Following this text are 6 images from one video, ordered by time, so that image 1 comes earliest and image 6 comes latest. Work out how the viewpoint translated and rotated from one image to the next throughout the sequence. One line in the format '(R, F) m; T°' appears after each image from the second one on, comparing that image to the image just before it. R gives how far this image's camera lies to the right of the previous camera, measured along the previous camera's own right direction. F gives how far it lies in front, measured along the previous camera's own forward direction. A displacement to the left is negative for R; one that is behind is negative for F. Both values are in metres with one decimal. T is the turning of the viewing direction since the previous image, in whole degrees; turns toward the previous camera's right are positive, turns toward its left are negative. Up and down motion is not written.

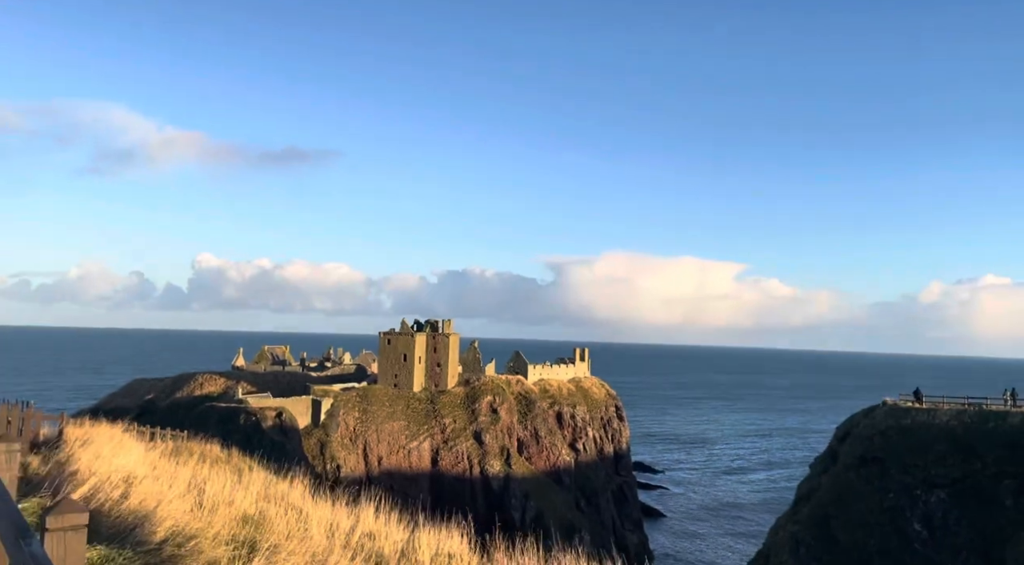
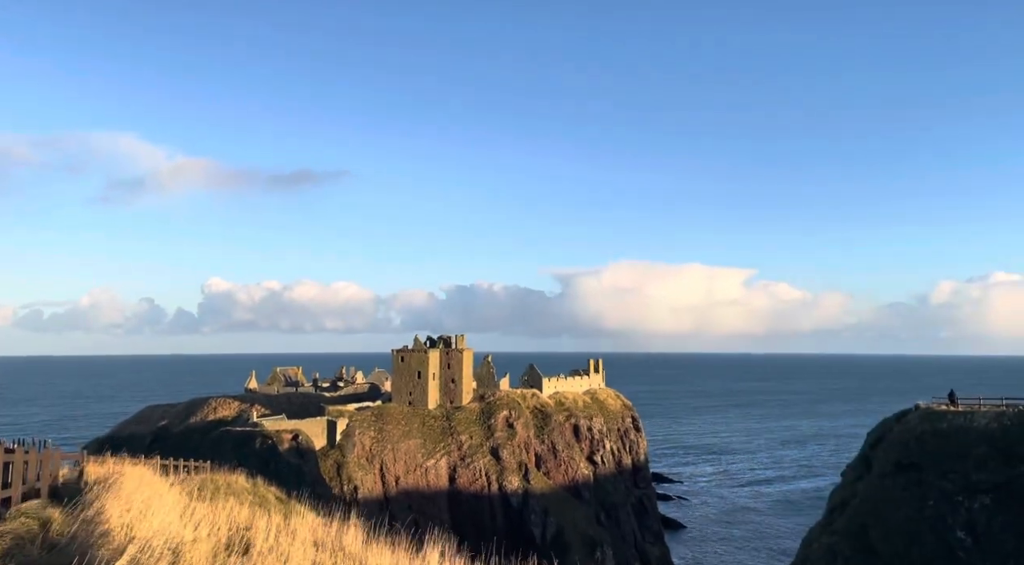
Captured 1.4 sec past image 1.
(-0.5, +0.8) m; 0°
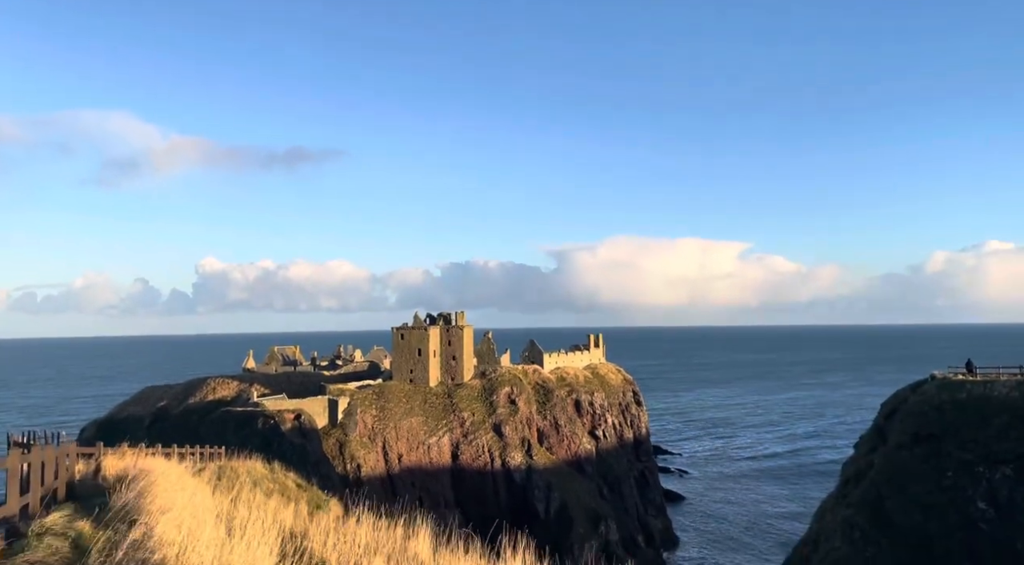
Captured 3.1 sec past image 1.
(-0.6, +0.7) m; 0°
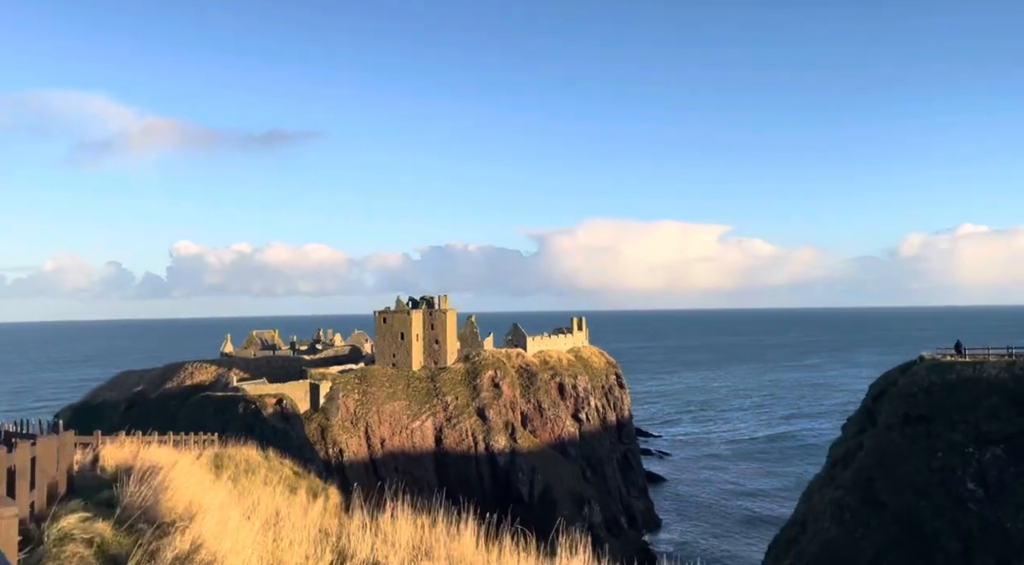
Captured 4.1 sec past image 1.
(-0.4, +0.4) m; +1°
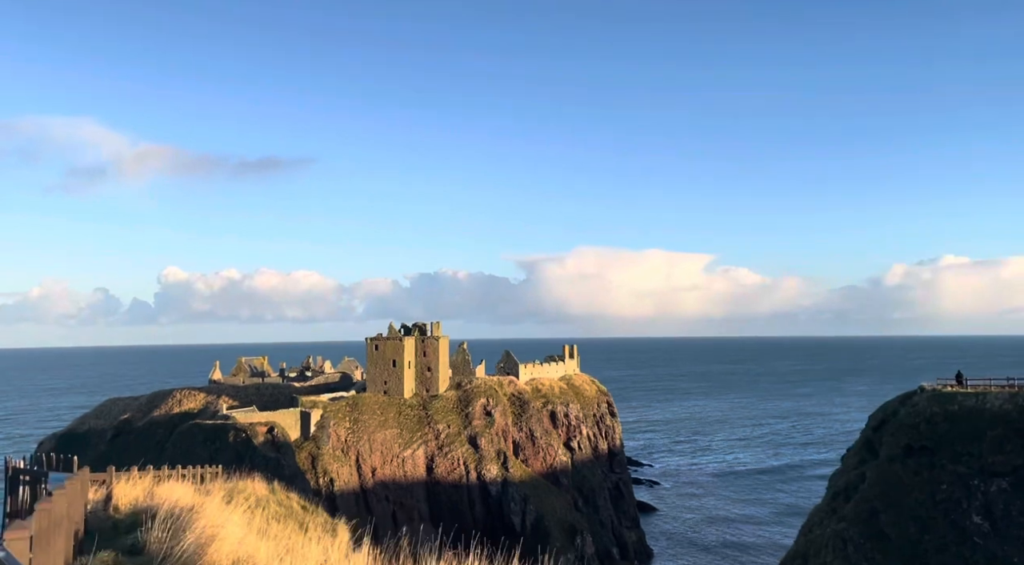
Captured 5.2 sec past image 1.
(-0.4, +0.3) m; +1°
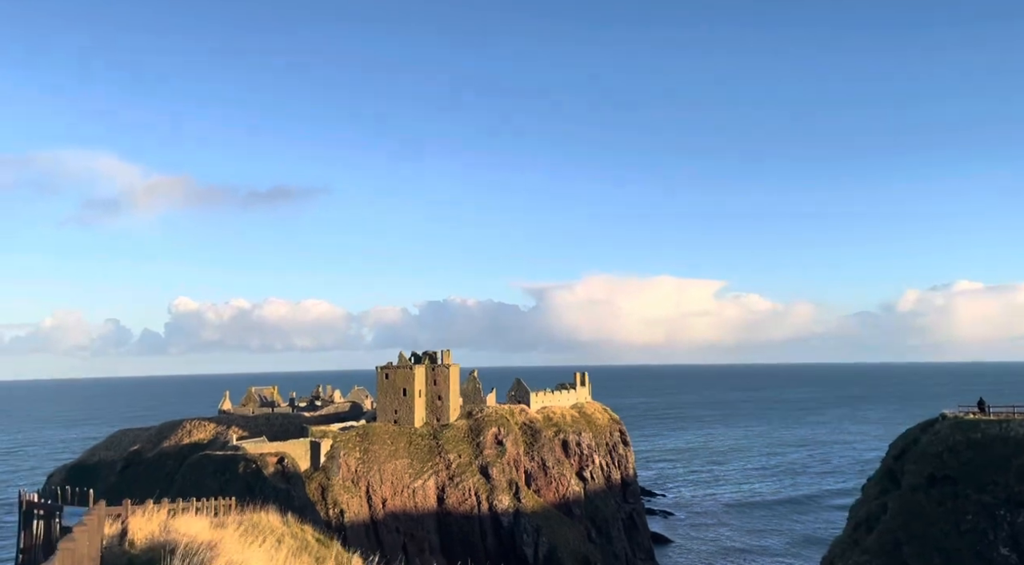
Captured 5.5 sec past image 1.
(-0.1, +0.4) m; -1°
